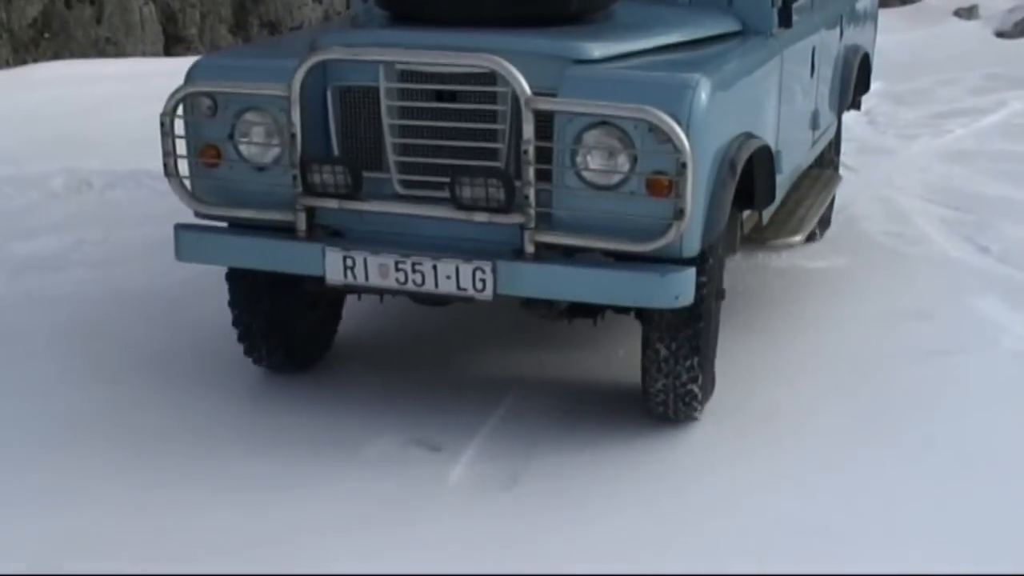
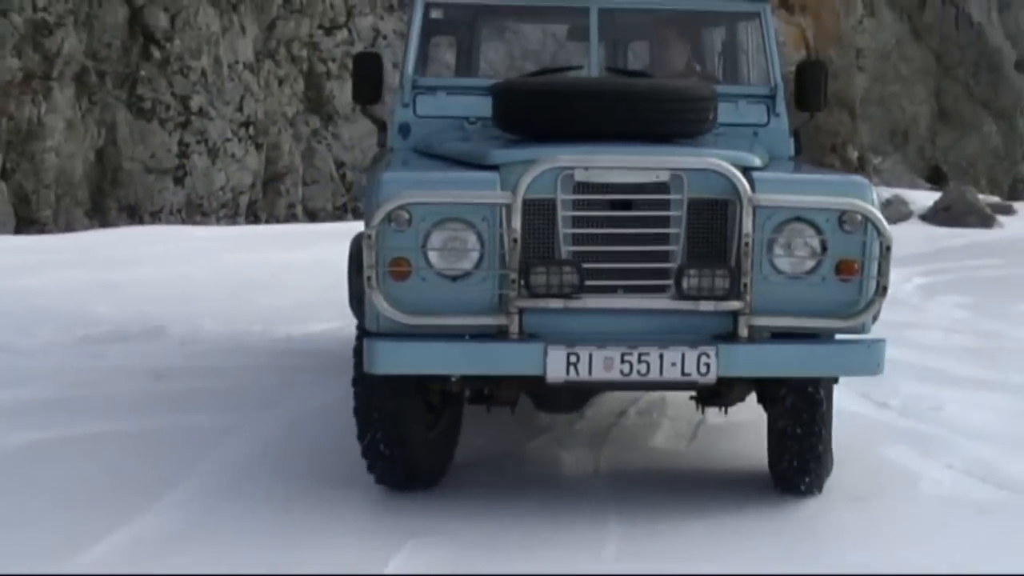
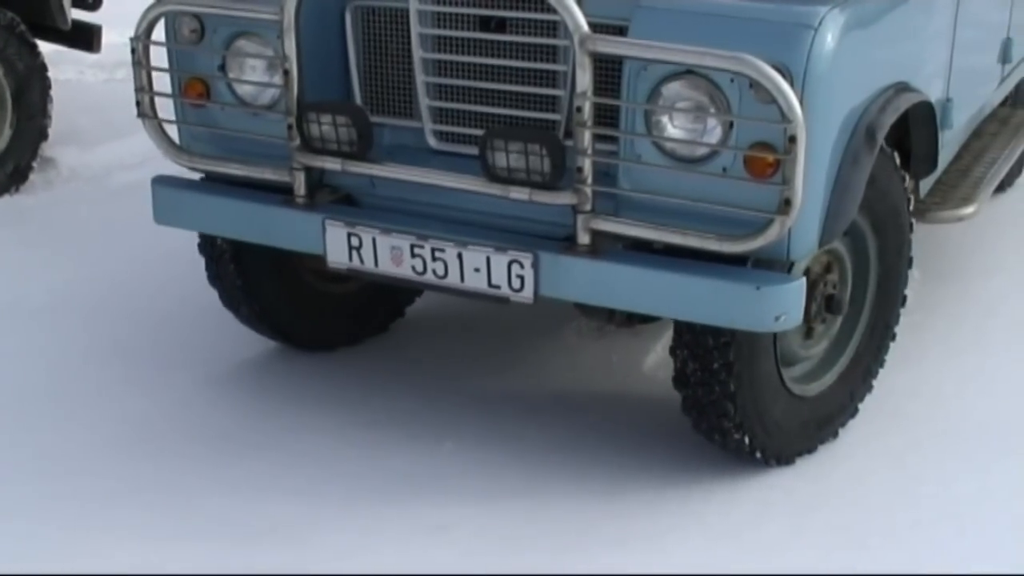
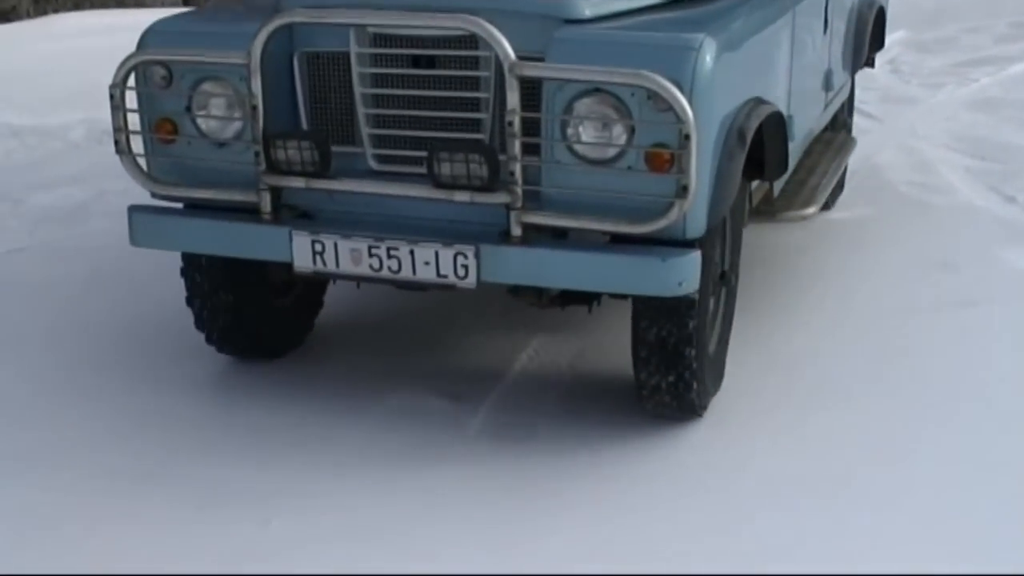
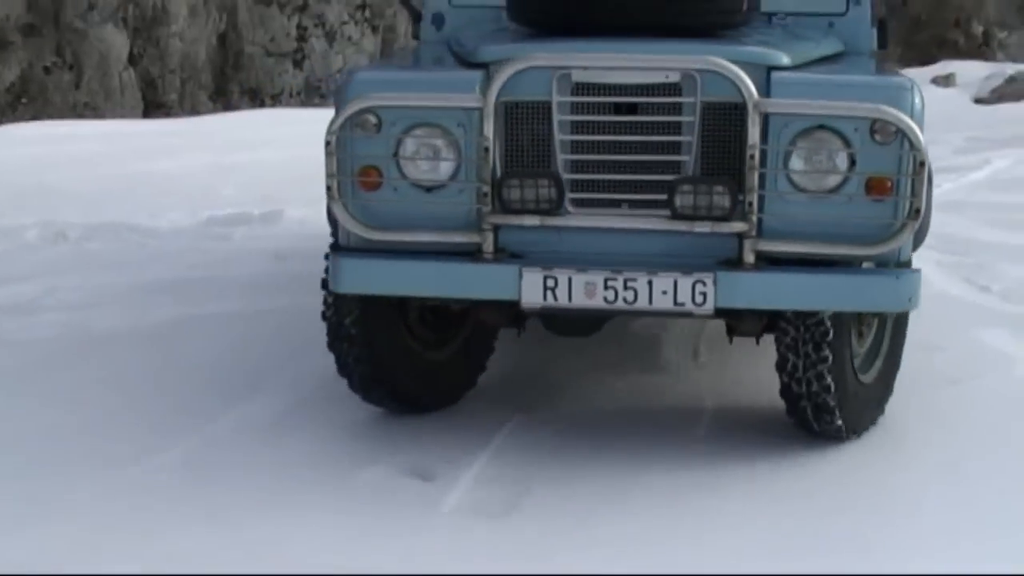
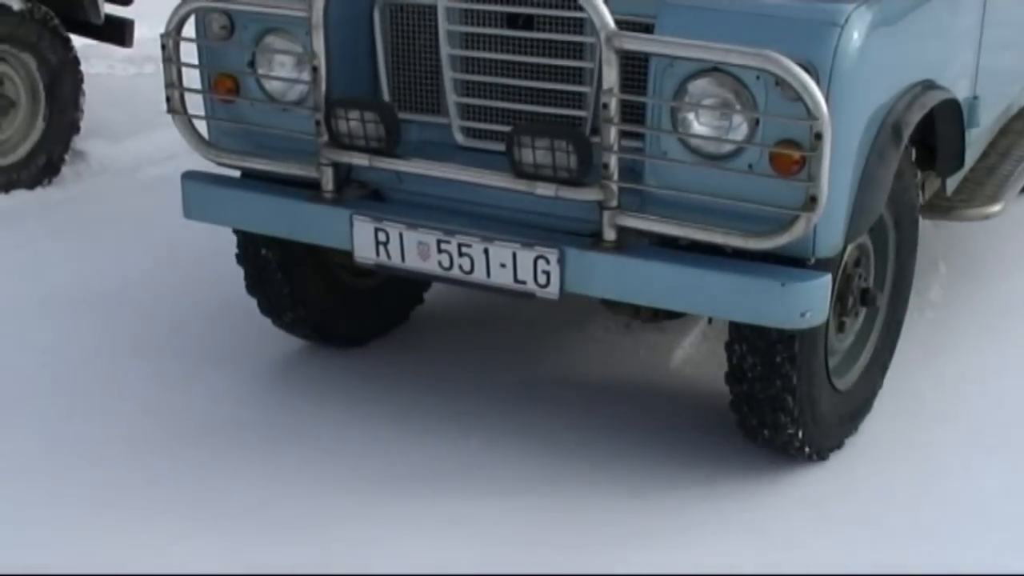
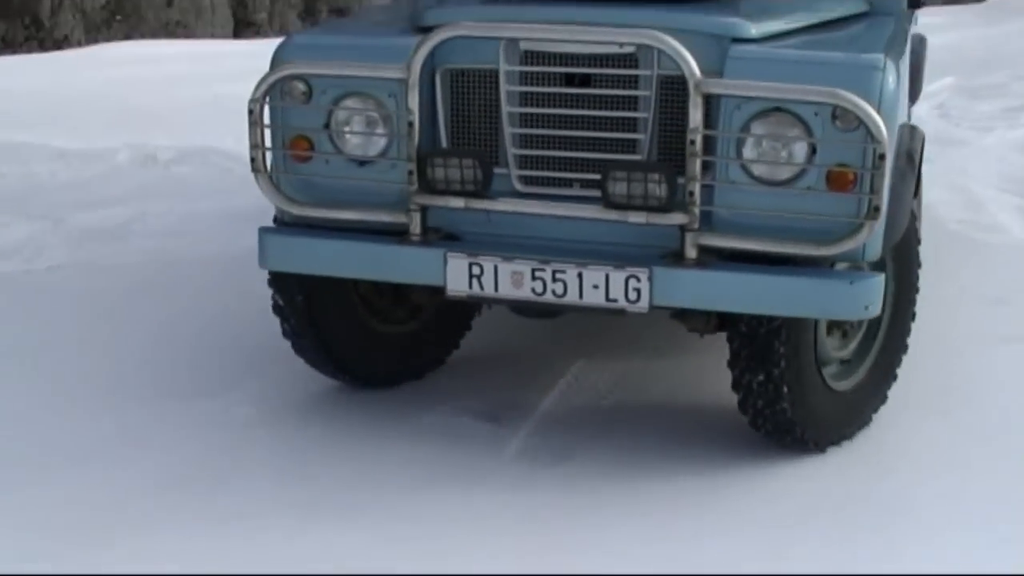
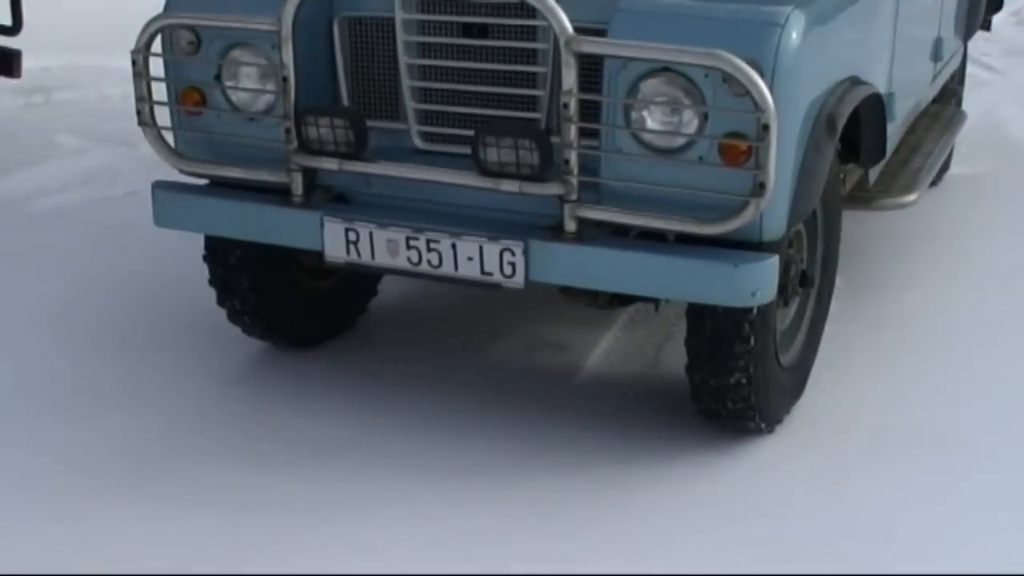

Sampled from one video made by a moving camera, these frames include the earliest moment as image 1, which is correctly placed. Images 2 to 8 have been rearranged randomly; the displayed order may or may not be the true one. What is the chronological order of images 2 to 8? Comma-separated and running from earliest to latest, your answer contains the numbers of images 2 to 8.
4, 8, 6, 3, 7, 5, 2
